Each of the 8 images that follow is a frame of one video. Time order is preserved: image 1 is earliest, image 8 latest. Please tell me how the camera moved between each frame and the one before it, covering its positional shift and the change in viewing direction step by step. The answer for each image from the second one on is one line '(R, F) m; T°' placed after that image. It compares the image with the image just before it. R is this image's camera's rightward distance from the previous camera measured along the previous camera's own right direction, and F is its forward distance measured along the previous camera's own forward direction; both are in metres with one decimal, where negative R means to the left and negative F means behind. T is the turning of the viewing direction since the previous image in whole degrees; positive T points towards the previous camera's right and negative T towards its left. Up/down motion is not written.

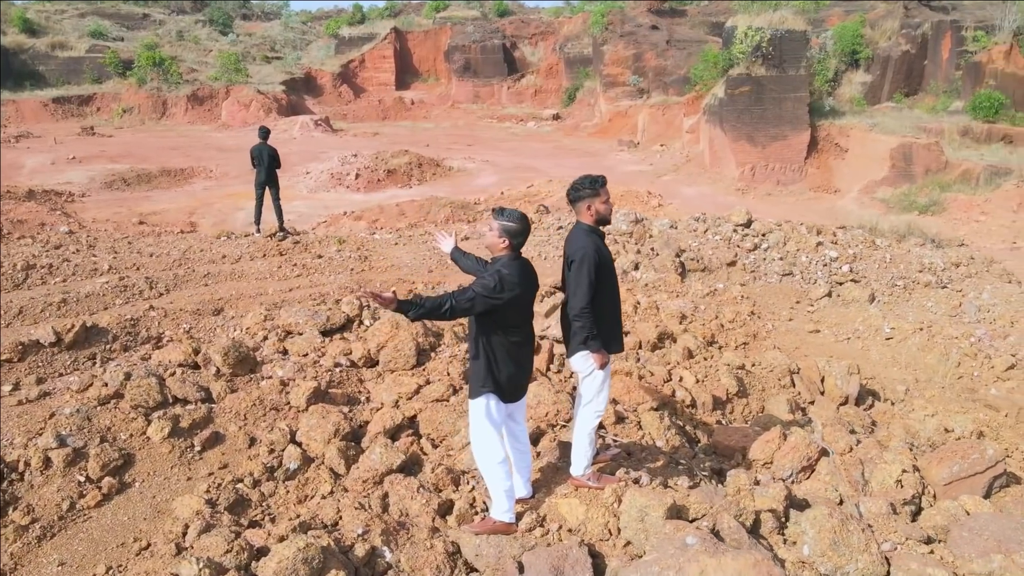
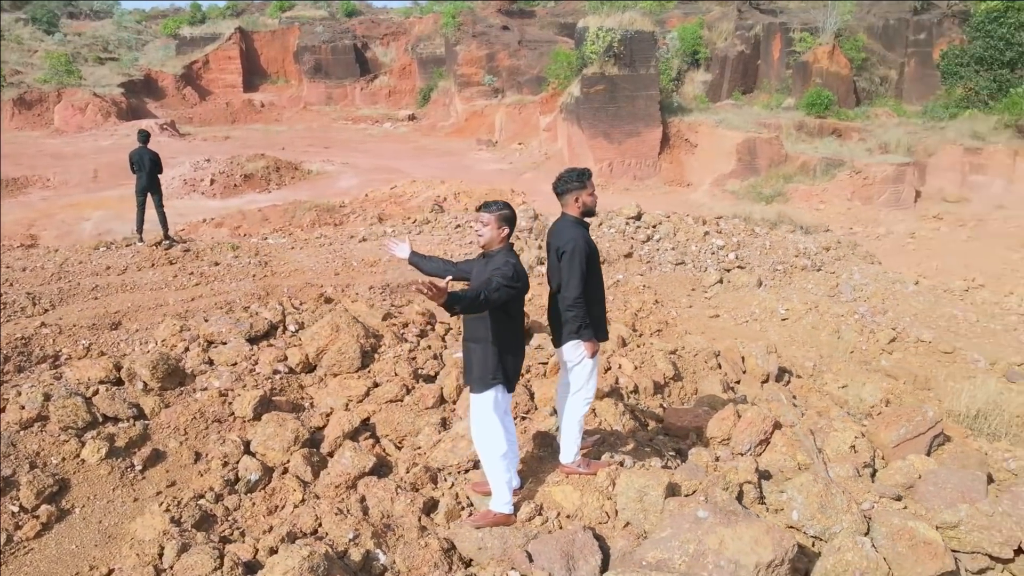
(-0.3, 0.0) m; +9°
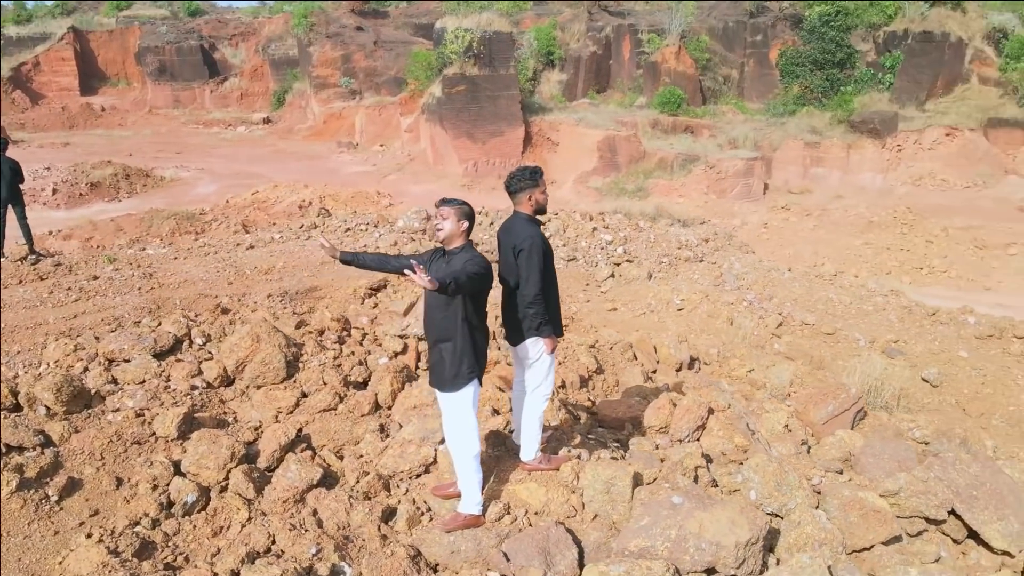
(-0.3, 0.0) m; +9°
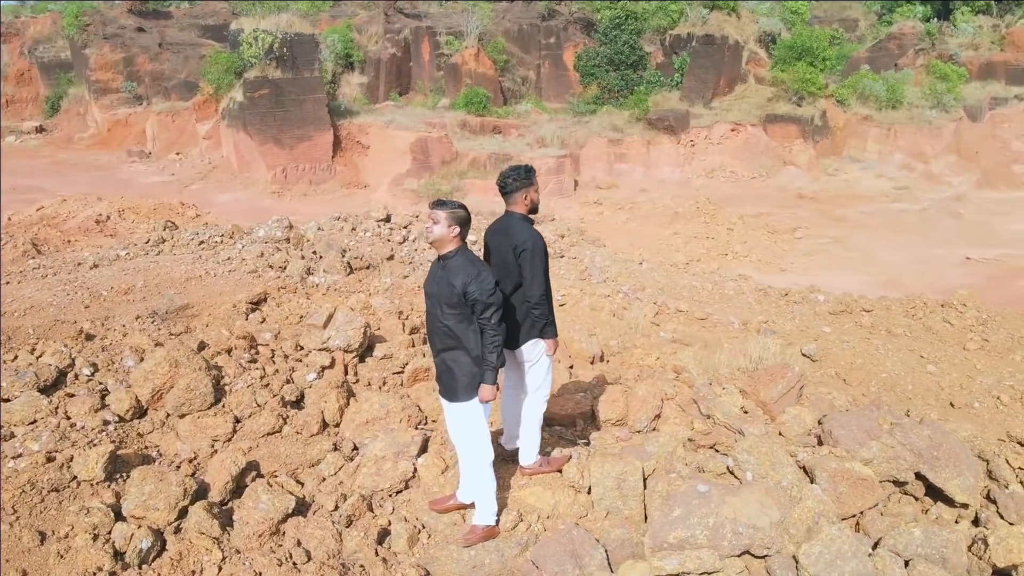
(-0.5, +0.1) m; +12°
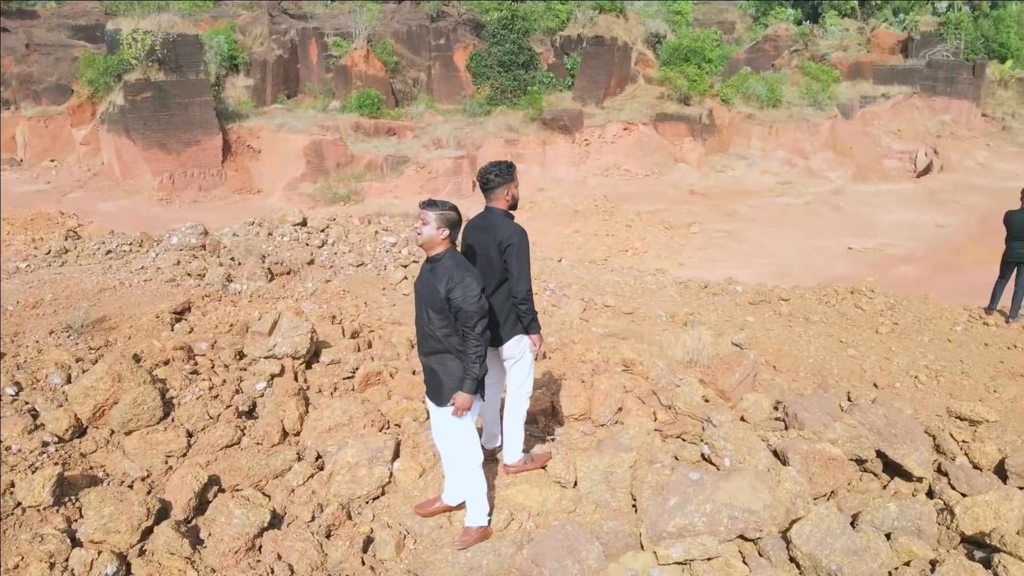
(-0.2, 0.0) m; +7°
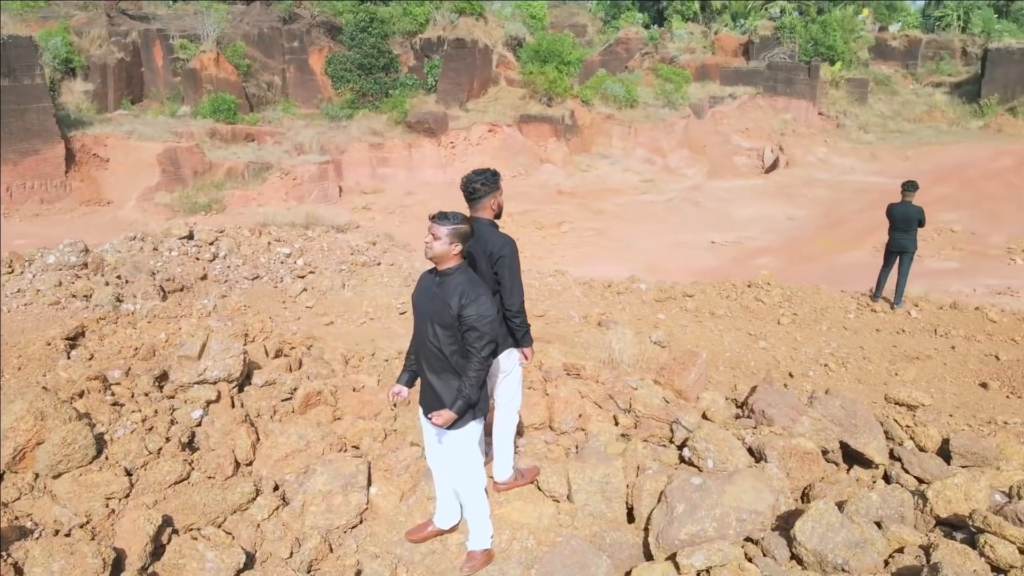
(-0.3, +0.1) m; +9°
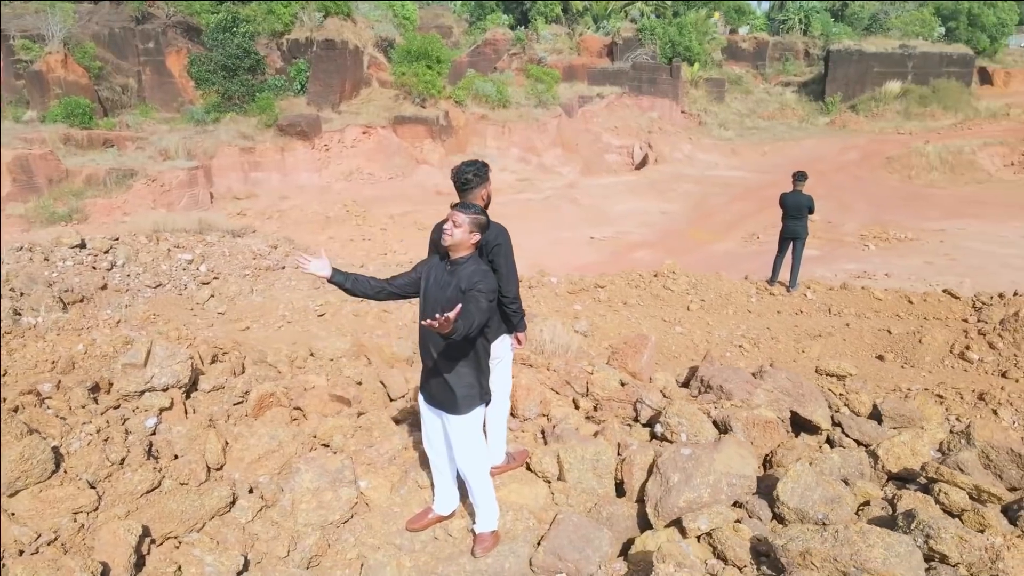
(-0.3, 0.0) m; +8°
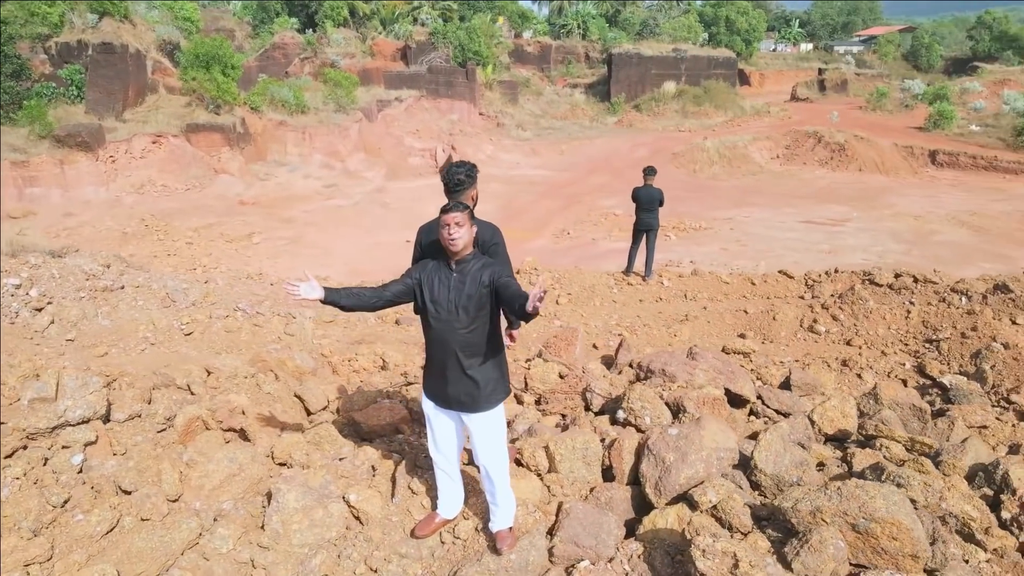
(-0.5, 0.0) m; +13°
